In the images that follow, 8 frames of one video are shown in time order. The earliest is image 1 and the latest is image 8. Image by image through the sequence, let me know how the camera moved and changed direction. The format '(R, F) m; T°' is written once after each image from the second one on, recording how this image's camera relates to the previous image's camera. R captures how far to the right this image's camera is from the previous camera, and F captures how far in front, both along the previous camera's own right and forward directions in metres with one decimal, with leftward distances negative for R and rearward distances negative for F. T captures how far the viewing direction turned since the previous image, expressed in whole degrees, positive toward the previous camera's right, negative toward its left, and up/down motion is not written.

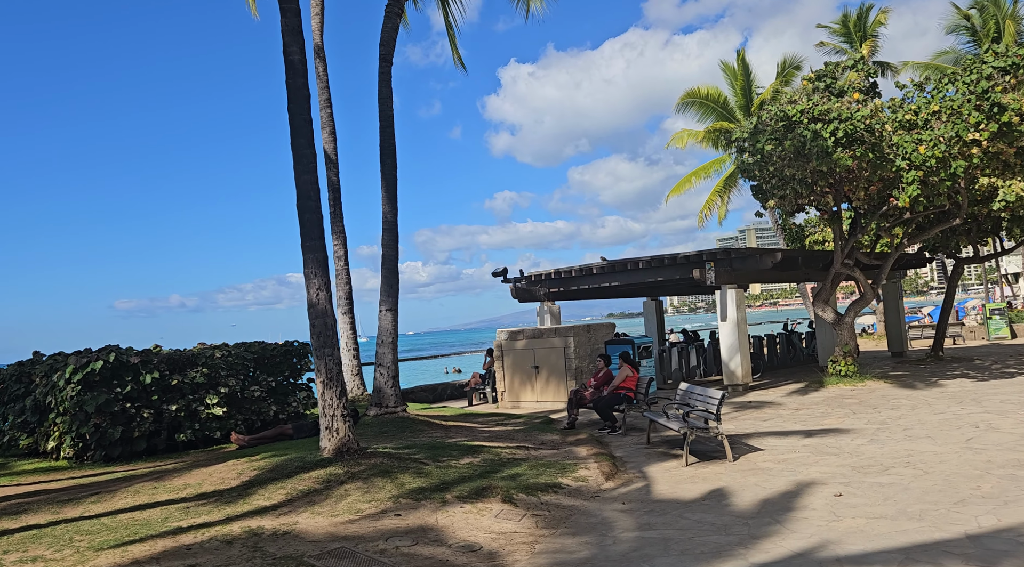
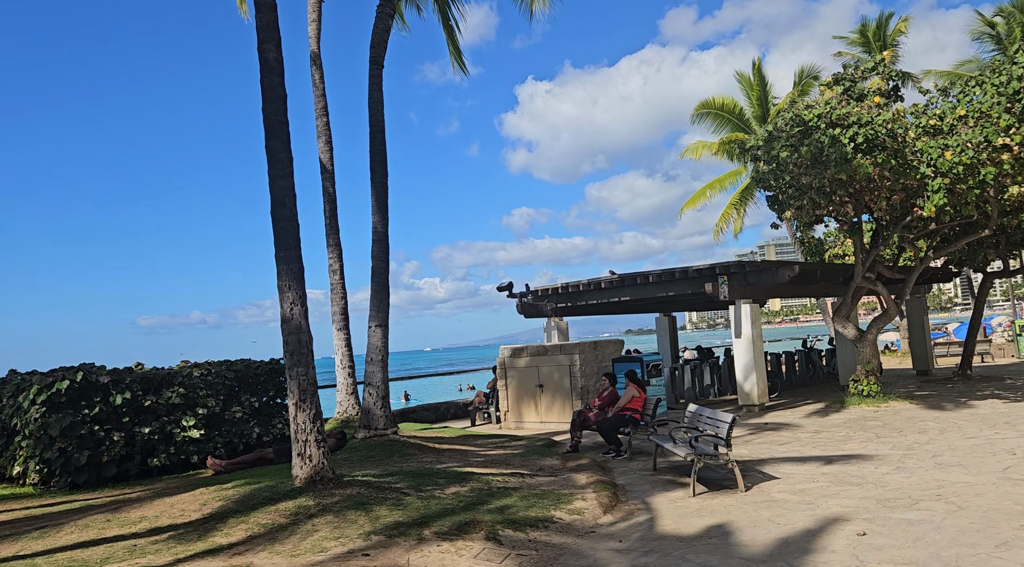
(+0.3, +0.7) m; -1°
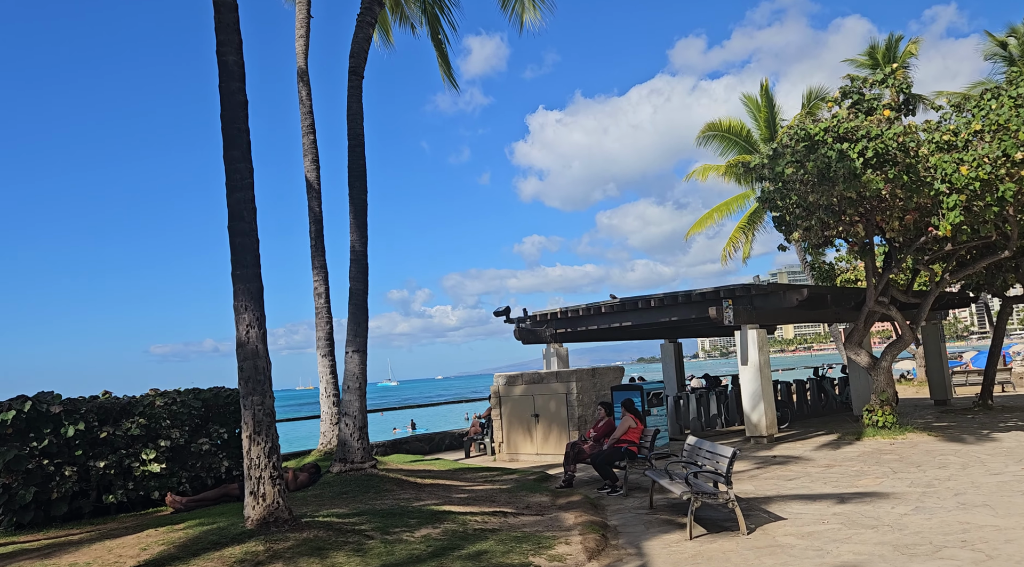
(+0.3, +0.7) m; -1°
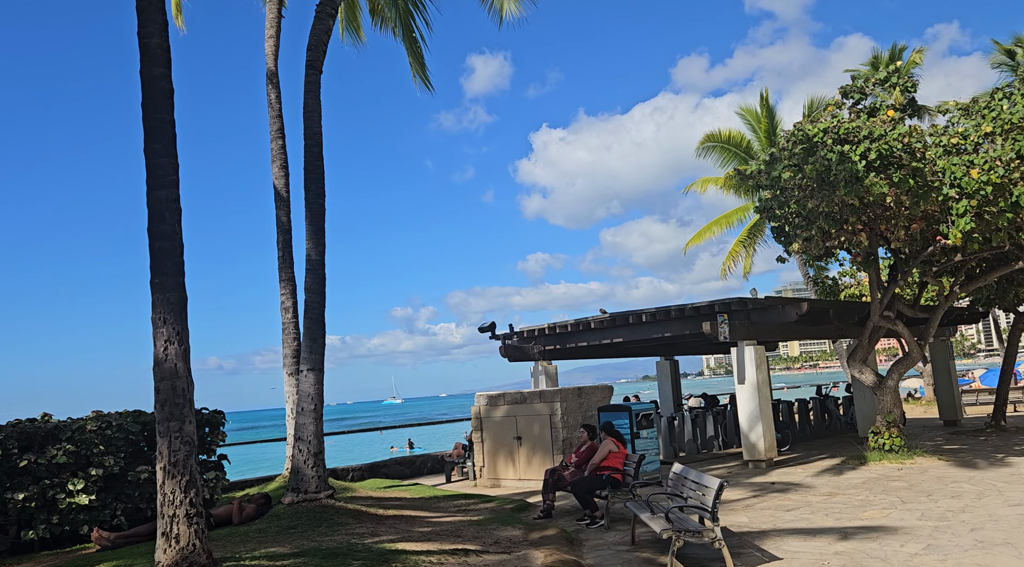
(+0.4, +0.9) m; 0°
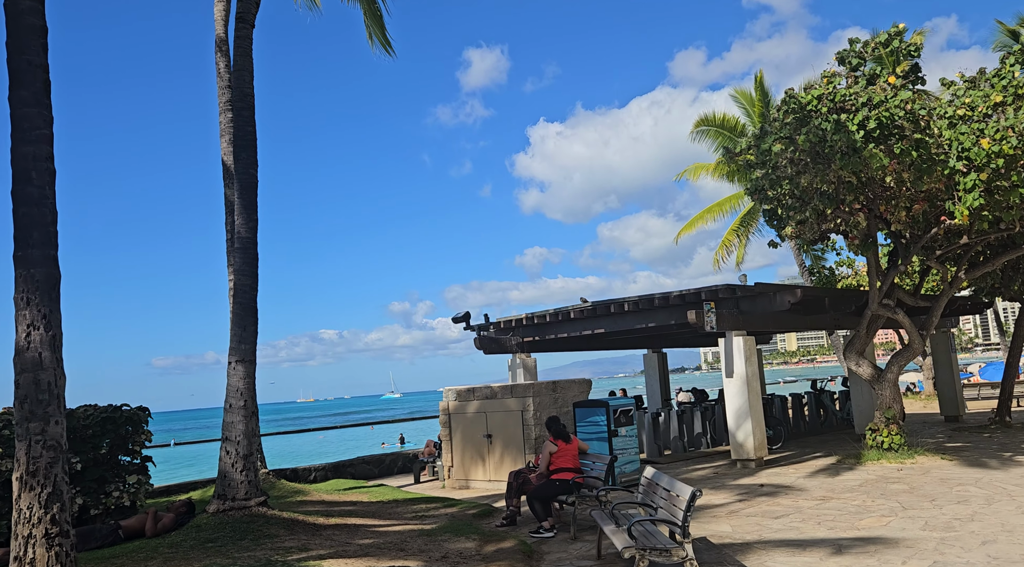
(+0.5, +1.1) m; 0°
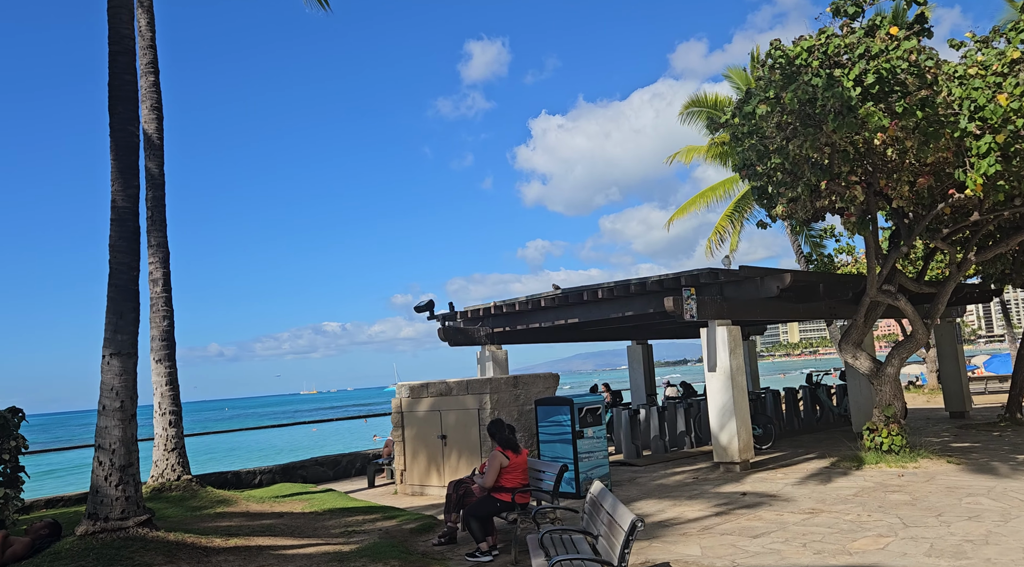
(+0.7, +1.4) m; 0°
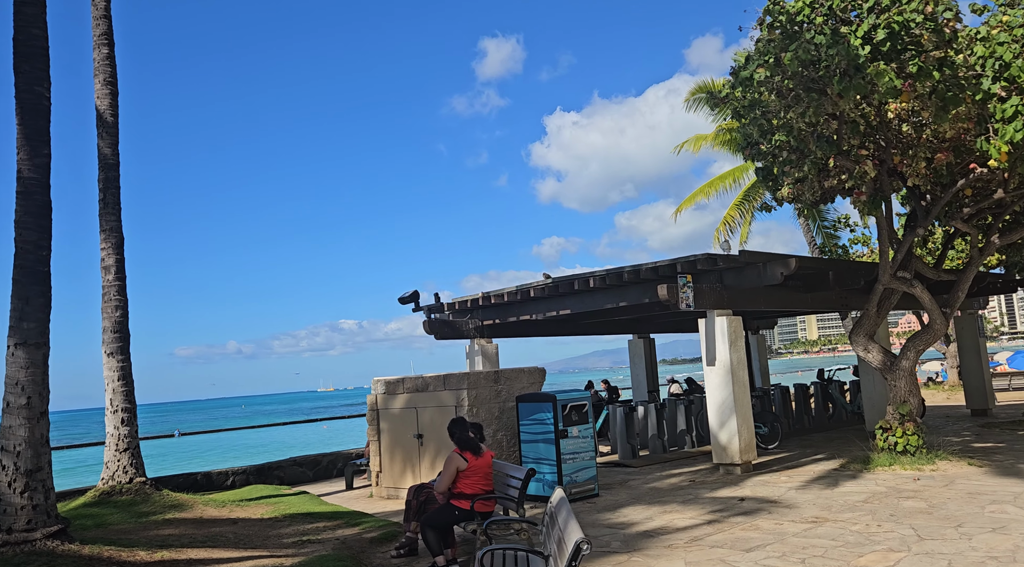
(+0.5, +0.9) m; -1°
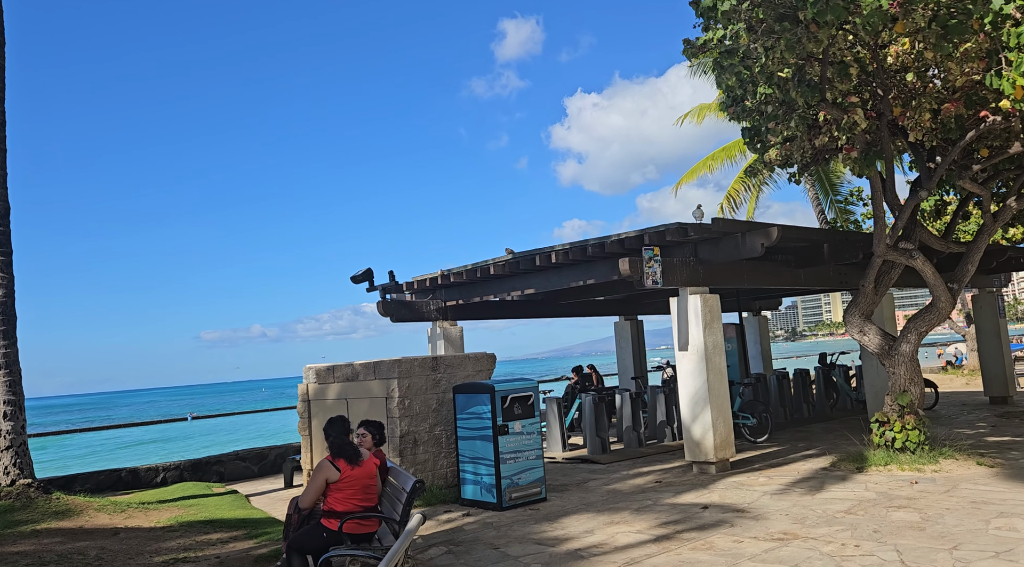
(+1.0, +1.4) m; -2°
